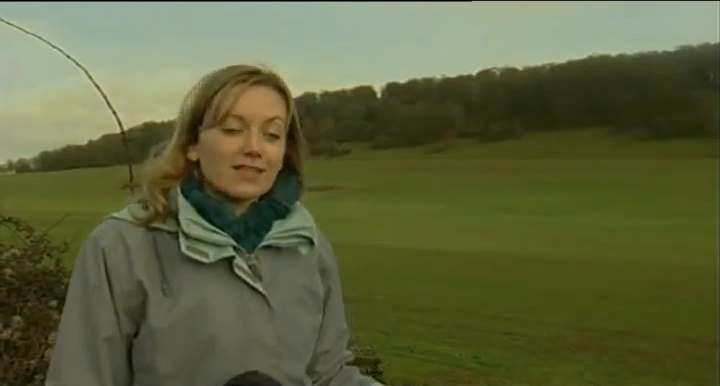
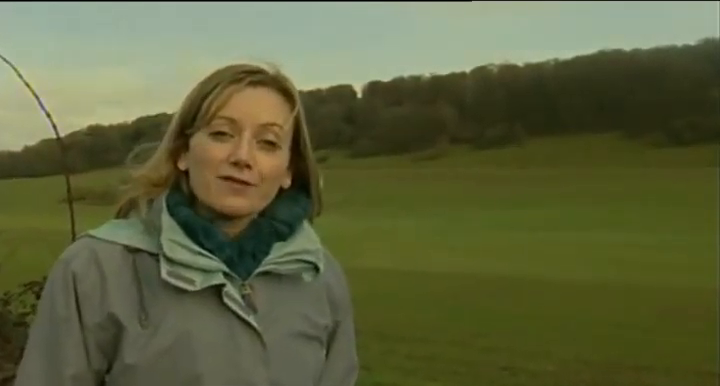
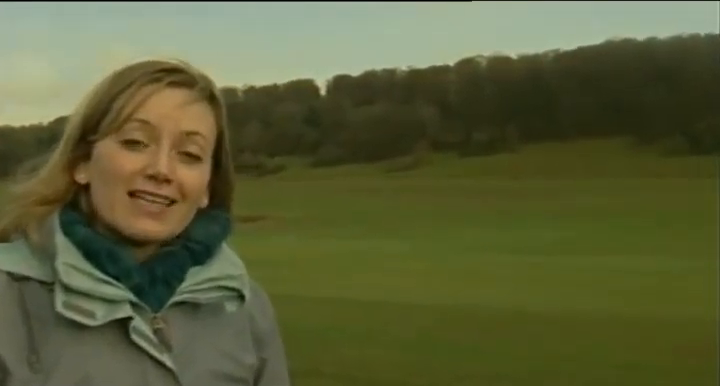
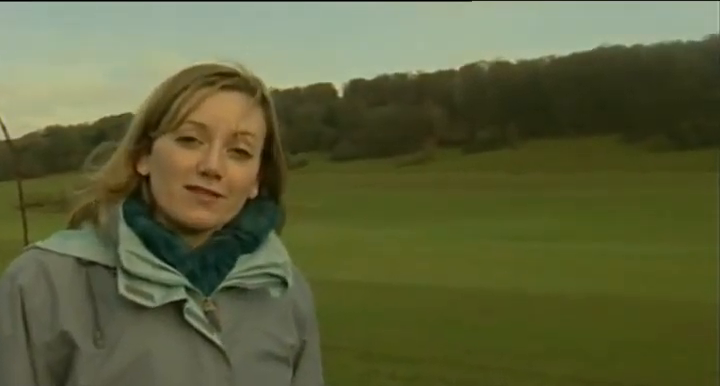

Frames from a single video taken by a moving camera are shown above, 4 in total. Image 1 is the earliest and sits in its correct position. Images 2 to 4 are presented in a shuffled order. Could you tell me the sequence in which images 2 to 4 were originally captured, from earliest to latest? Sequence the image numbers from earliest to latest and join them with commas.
2, 4, 3
